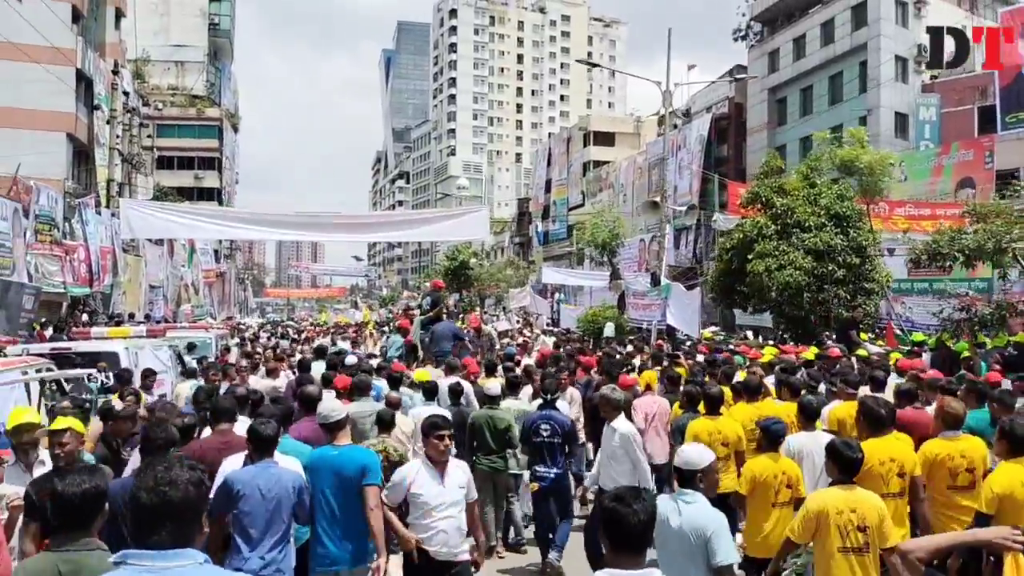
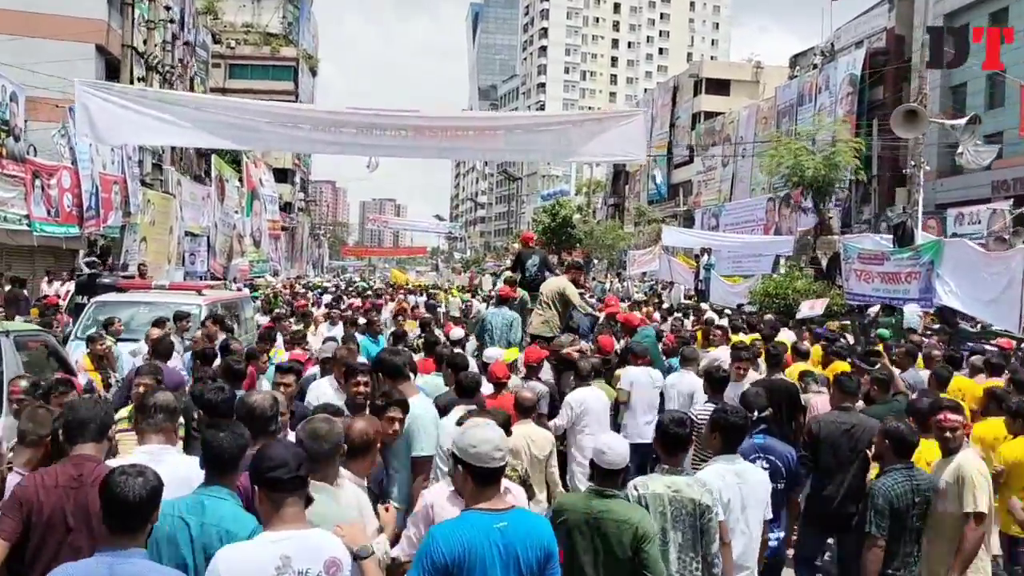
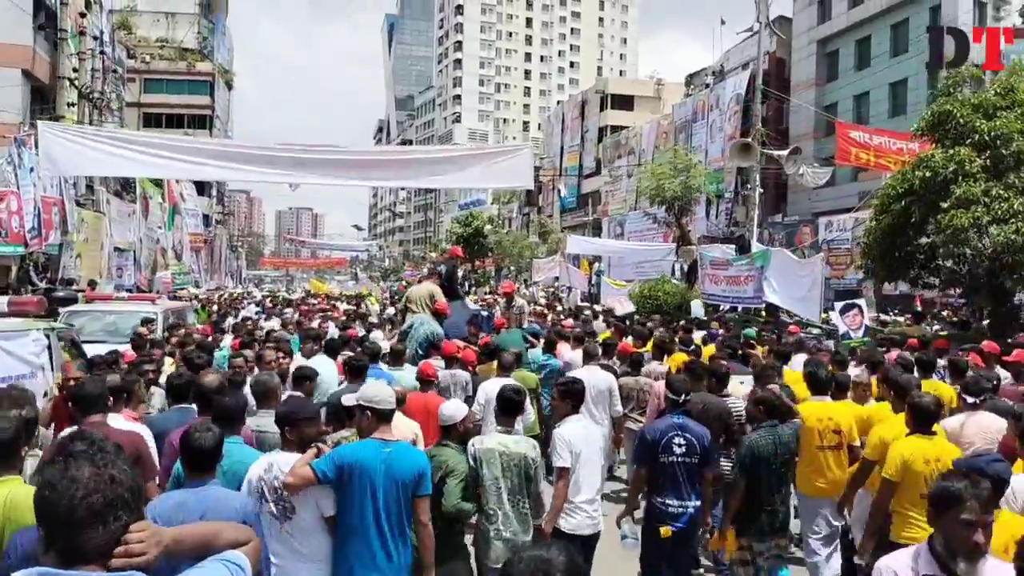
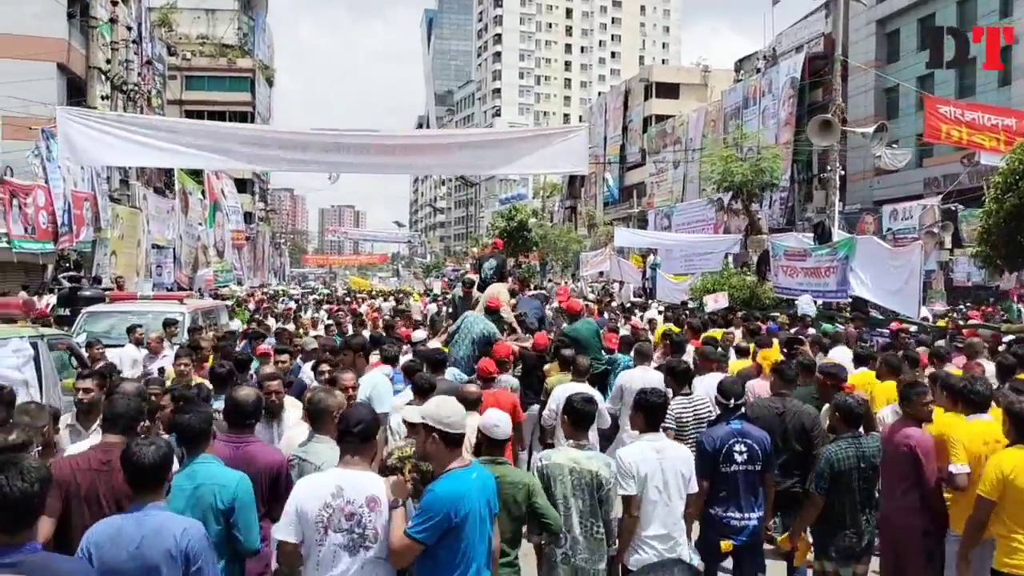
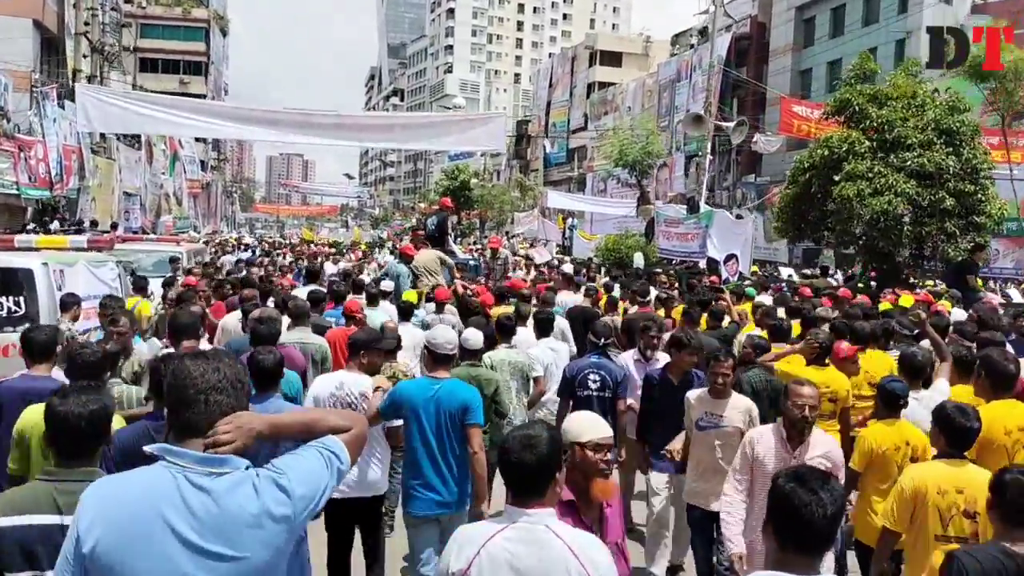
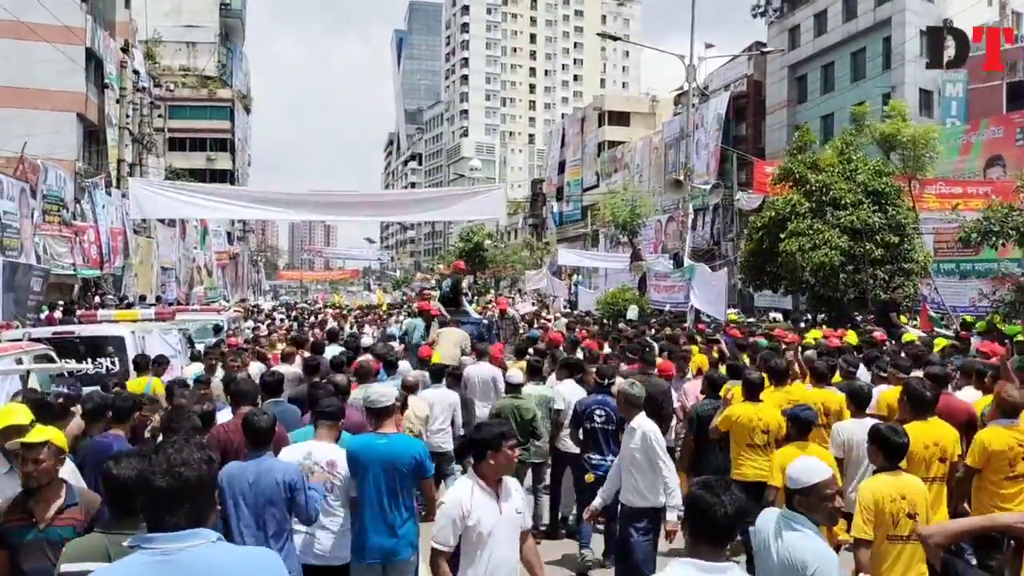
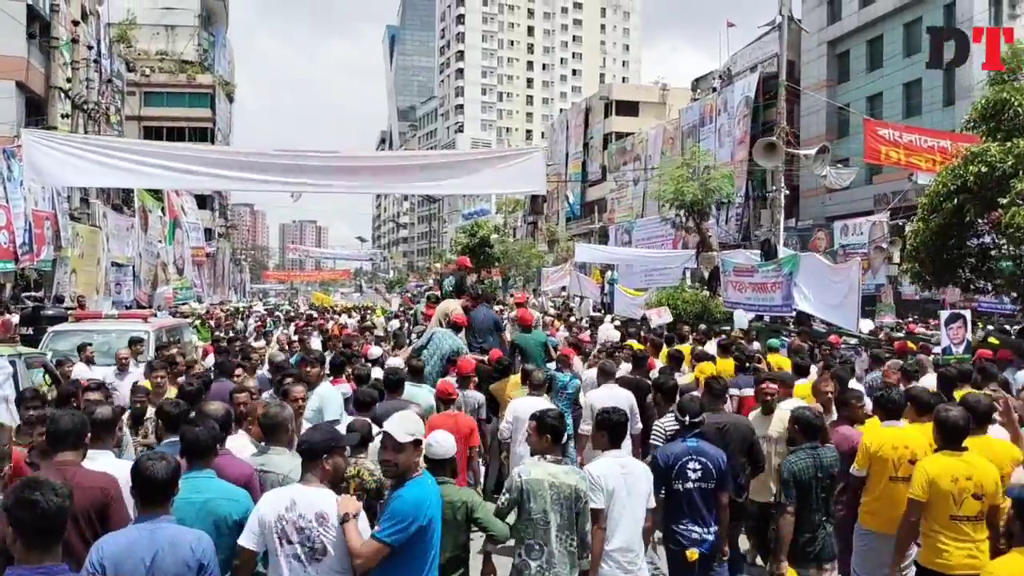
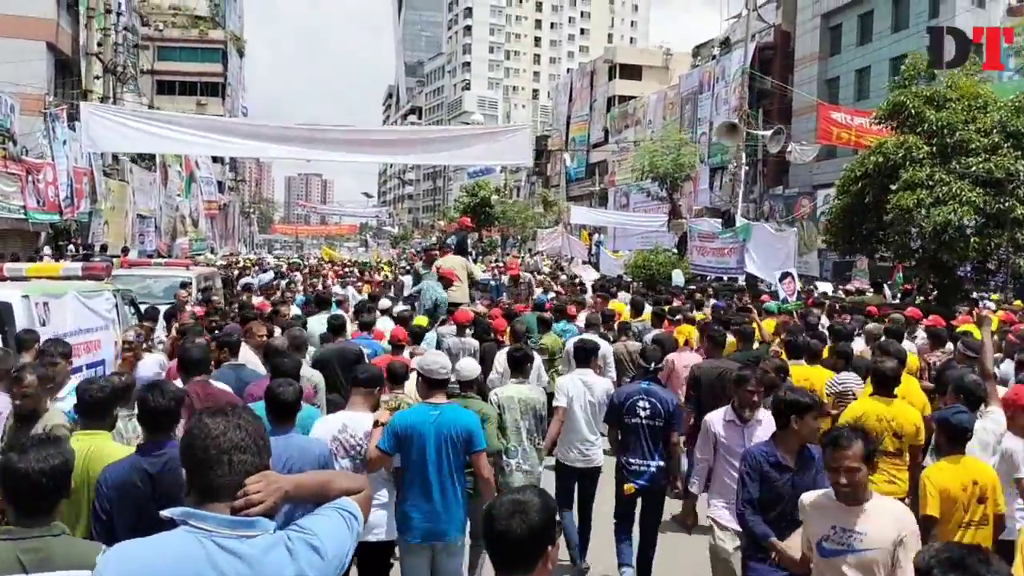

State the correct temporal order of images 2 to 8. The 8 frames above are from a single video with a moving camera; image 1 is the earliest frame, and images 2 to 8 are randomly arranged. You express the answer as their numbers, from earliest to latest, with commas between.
6, 5, 8, 3, 7, 4, 2
